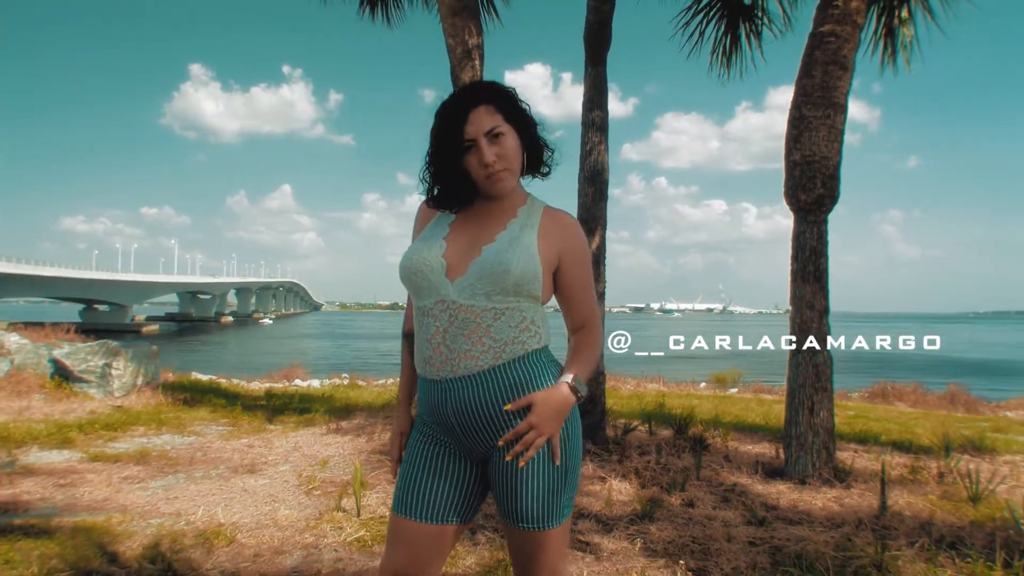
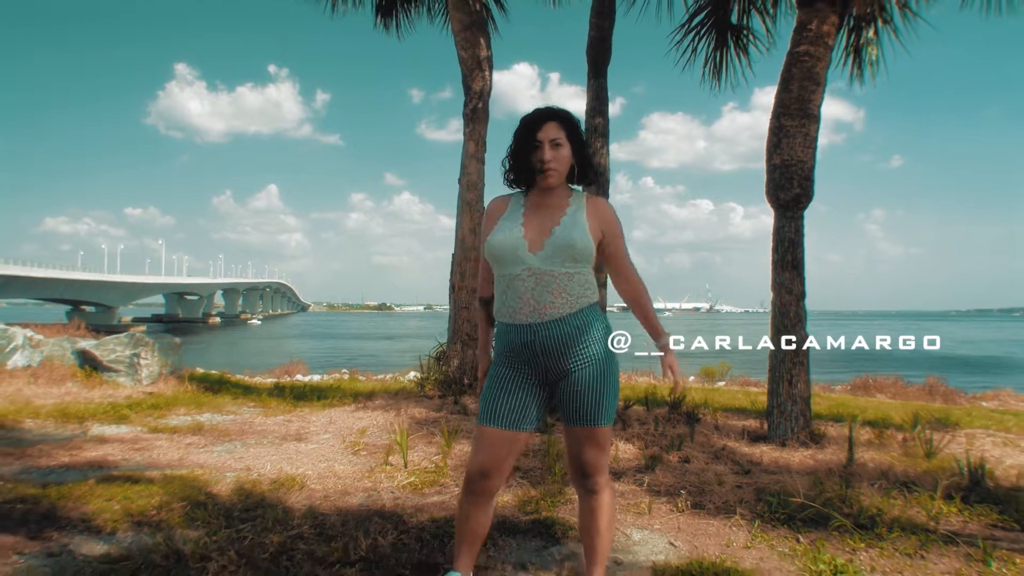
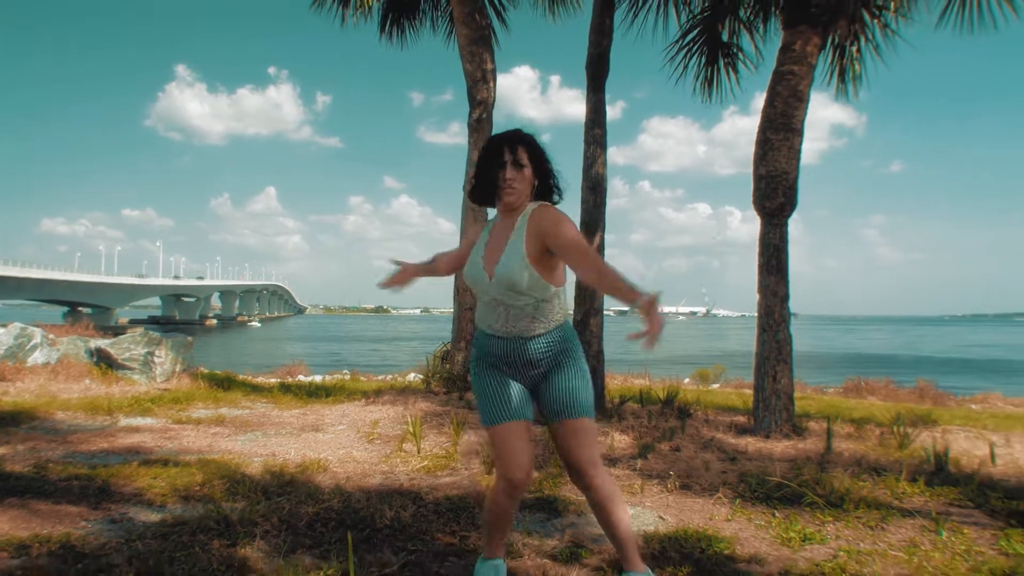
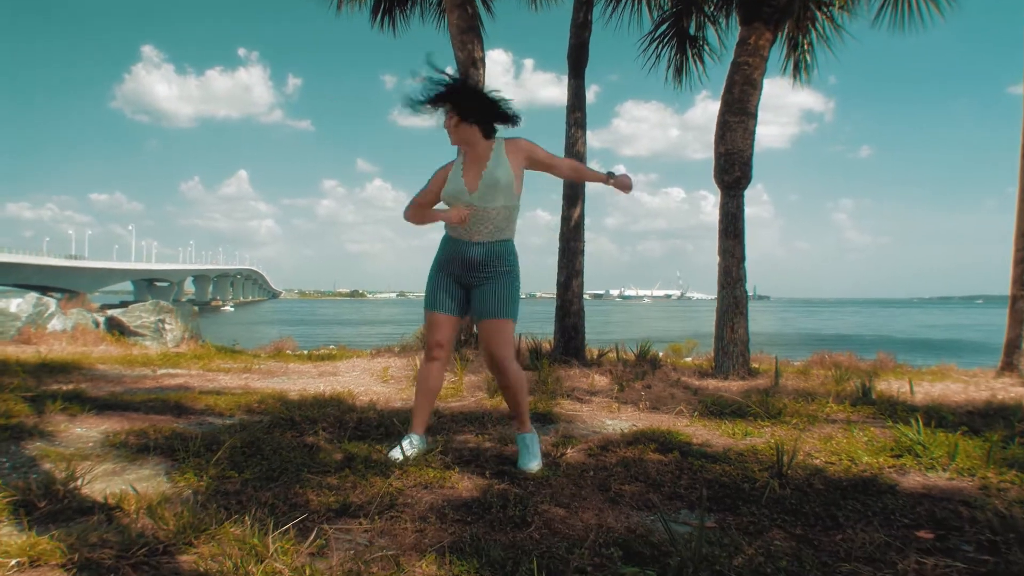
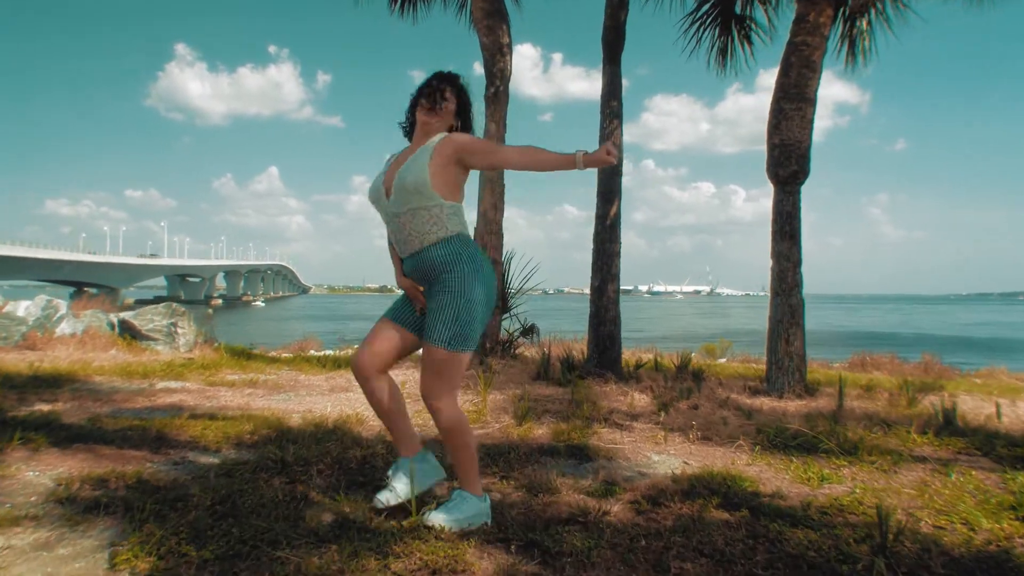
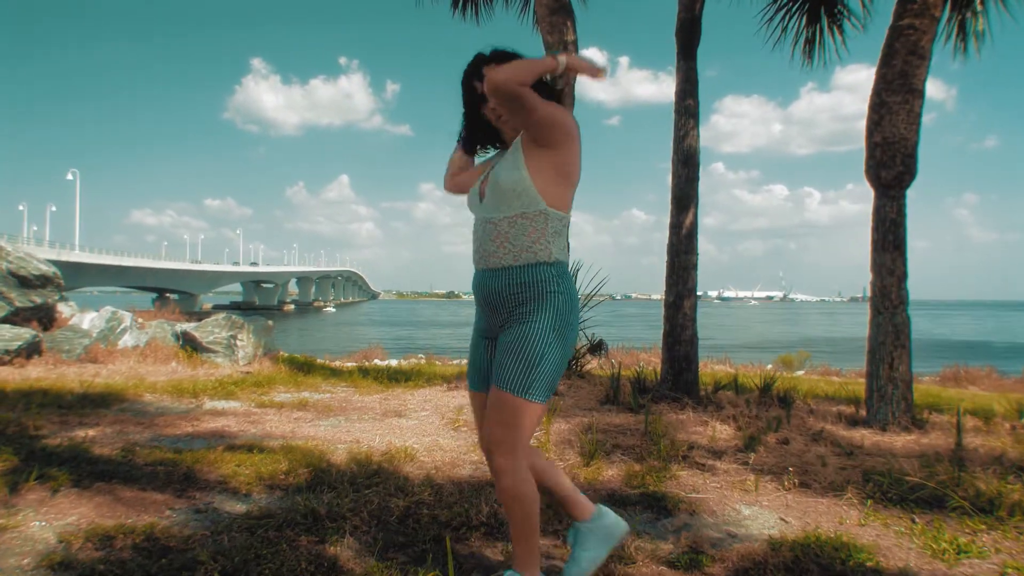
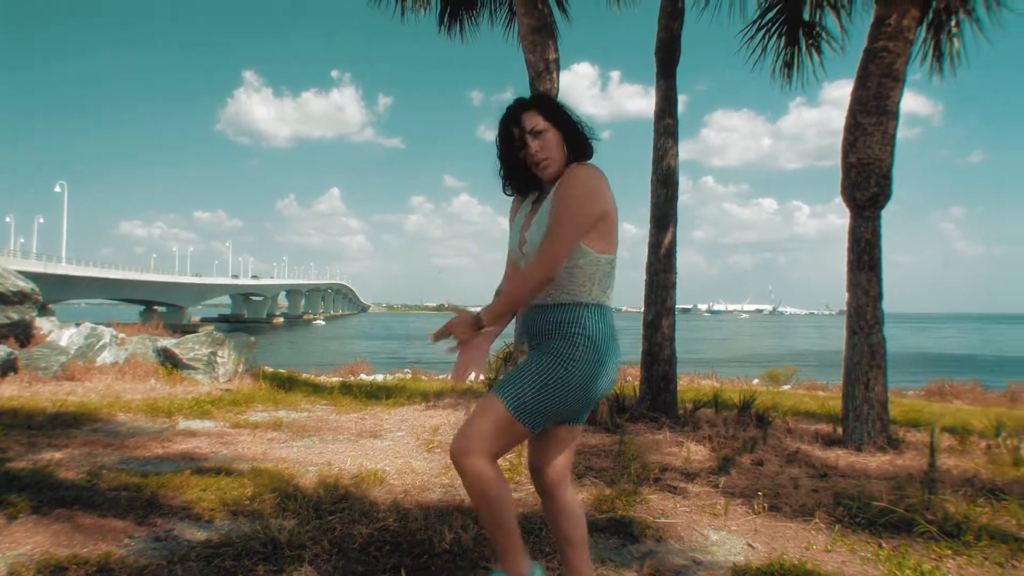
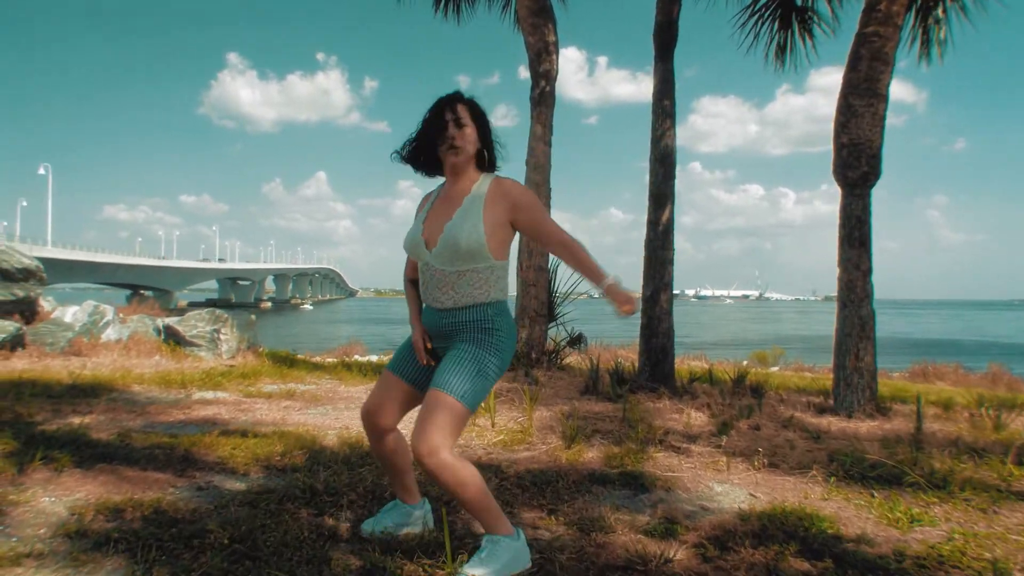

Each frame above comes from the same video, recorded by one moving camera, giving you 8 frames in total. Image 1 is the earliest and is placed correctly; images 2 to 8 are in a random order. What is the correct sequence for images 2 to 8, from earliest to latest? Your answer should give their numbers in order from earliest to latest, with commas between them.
2, 4, 5, 8, 6, 7, 3
